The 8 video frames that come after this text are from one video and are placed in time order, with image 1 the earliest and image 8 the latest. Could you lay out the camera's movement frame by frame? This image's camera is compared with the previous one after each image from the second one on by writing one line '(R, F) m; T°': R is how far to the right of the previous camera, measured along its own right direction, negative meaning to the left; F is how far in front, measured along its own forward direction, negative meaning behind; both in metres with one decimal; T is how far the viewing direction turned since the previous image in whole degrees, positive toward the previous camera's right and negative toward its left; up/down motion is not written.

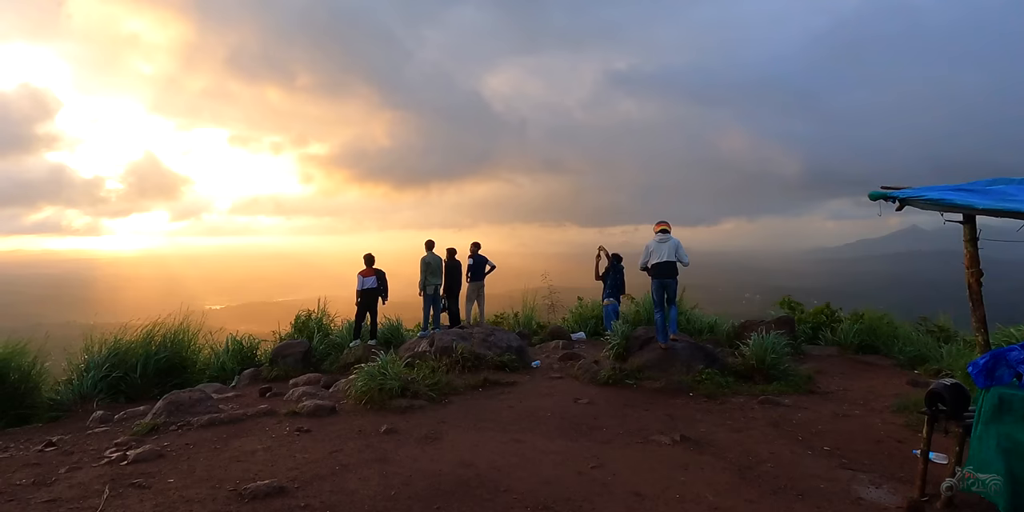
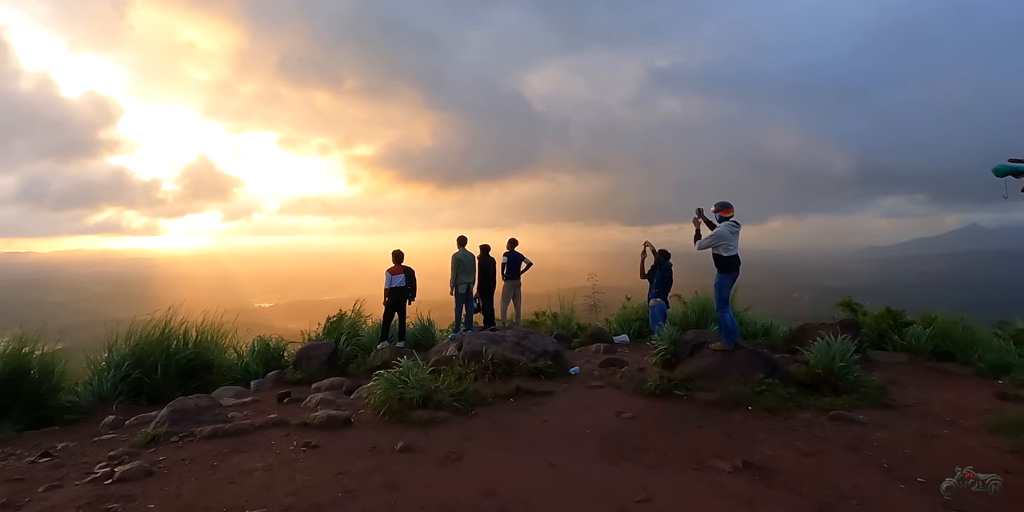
(+0.1, +0.8) m; -4°
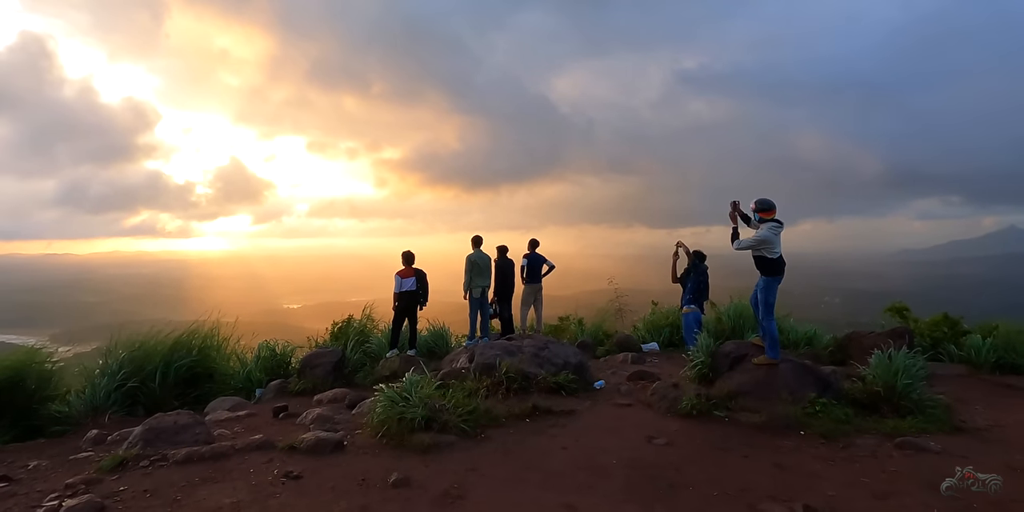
(+0.1, +0.9) m; -2°
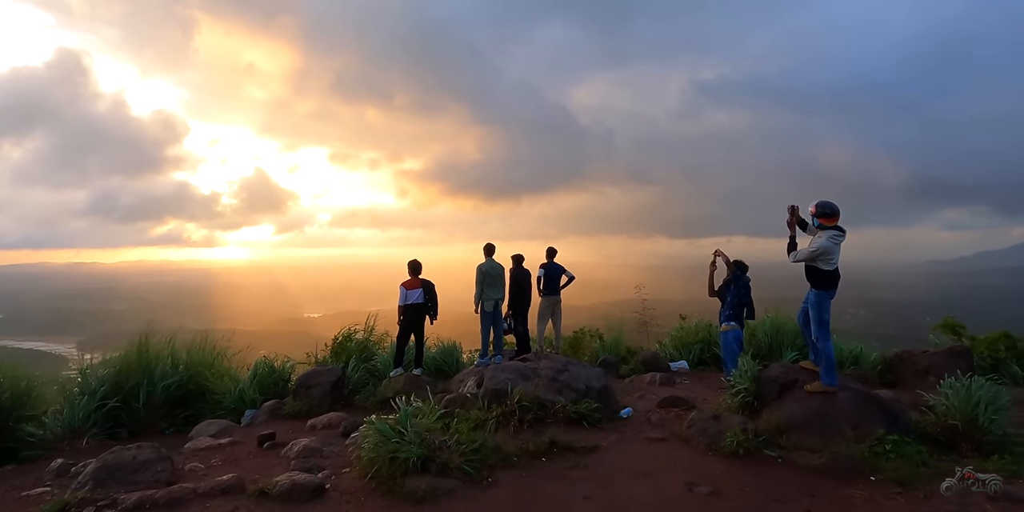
(0.0, +0.9) m; -2°
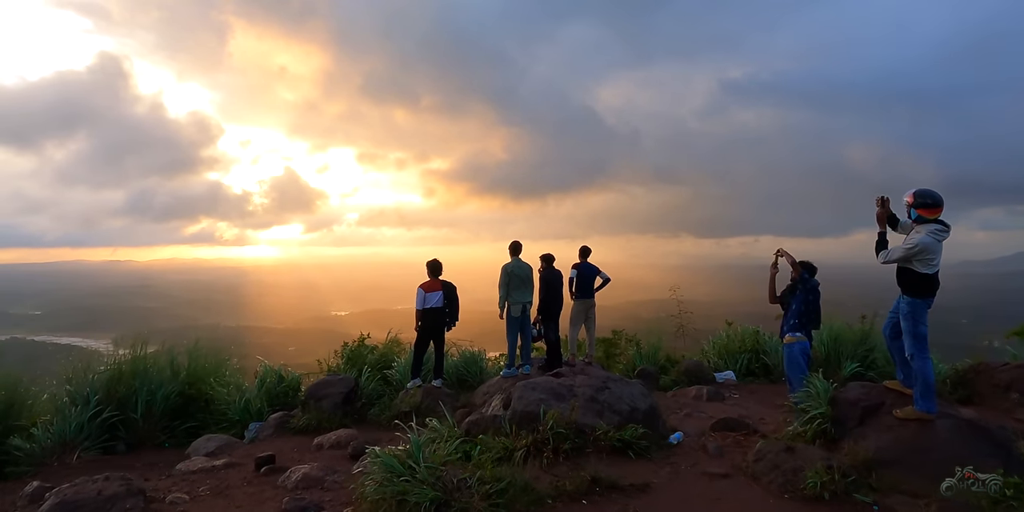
(-0.1, +1.0) m; -2°
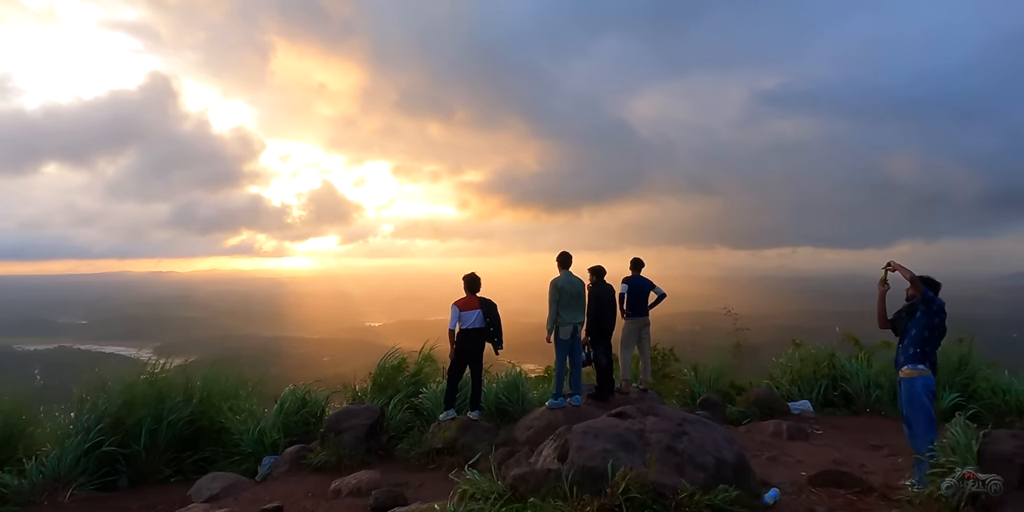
(-0.2, +1.1) m; -3°
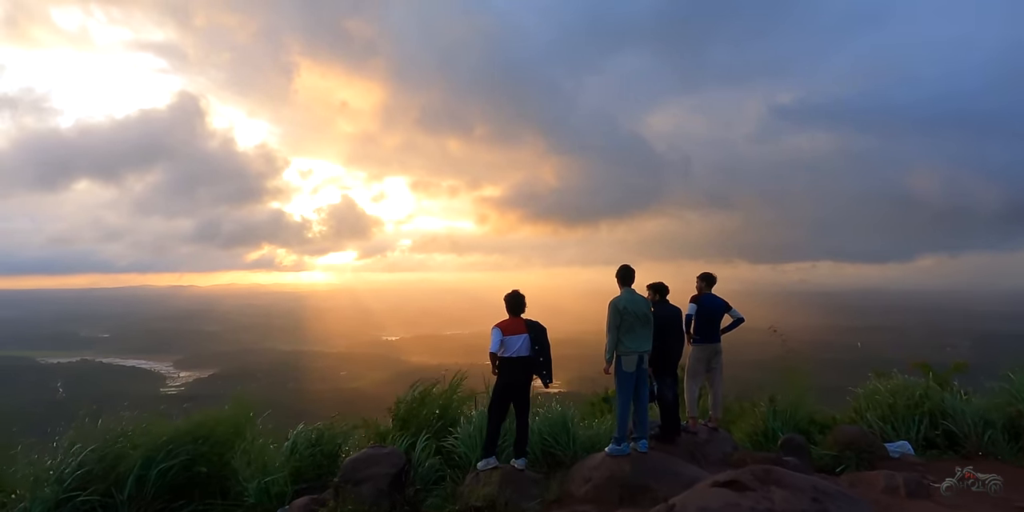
(-0.3, +1.3) m; -2°
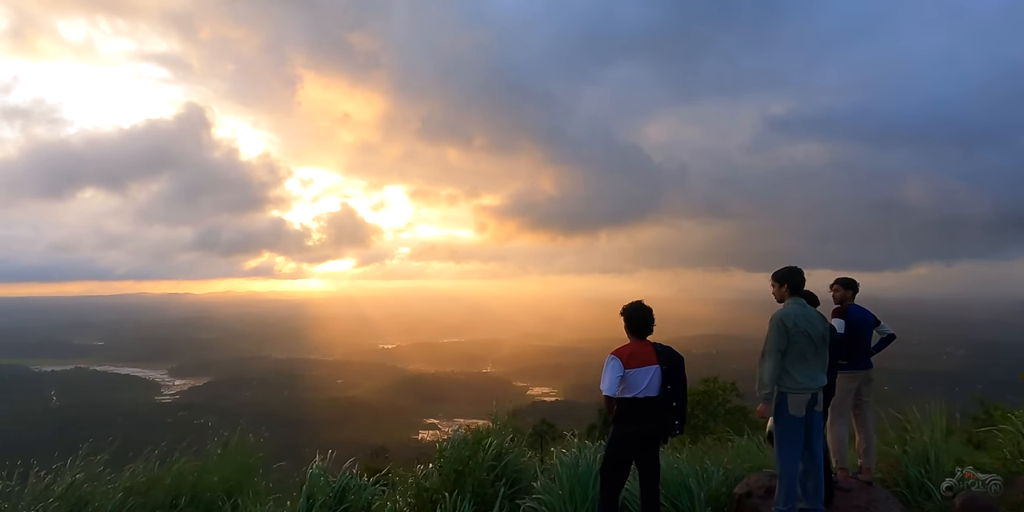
(-0.8, +1.9) m; 0°
